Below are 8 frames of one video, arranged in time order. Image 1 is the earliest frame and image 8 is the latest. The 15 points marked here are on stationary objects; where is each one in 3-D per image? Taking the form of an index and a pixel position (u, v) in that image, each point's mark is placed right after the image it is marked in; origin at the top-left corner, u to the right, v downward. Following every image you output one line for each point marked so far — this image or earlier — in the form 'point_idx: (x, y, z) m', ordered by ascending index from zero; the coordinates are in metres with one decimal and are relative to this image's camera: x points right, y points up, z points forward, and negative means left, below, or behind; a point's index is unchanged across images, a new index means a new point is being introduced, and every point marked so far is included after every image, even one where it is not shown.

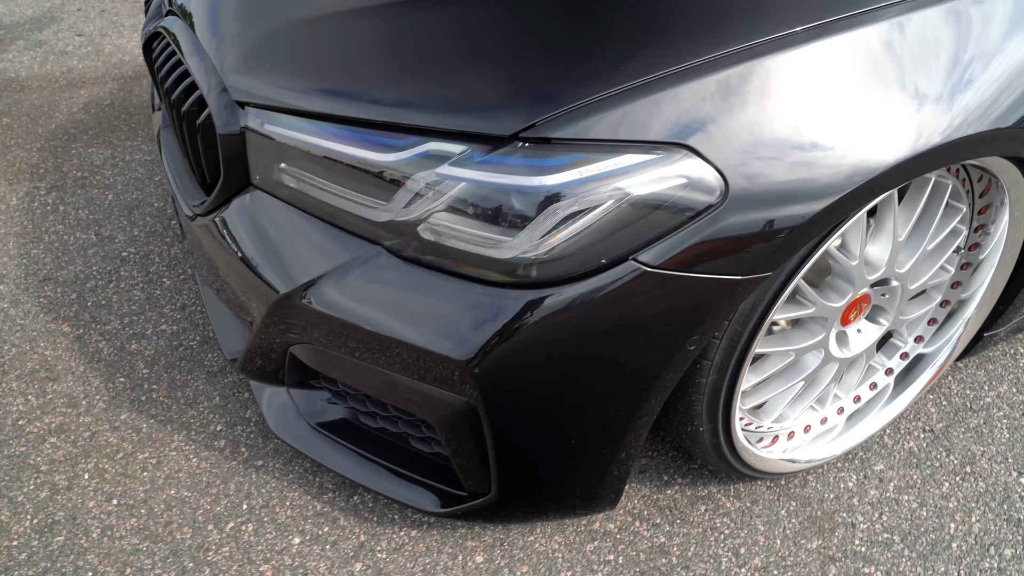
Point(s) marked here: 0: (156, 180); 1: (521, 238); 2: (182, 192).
0: (-1.2, +0.4, +2.4) m
1: (0.0, +0.1, +1.0) m
2: (-0.6, +0.2, +1.4) m
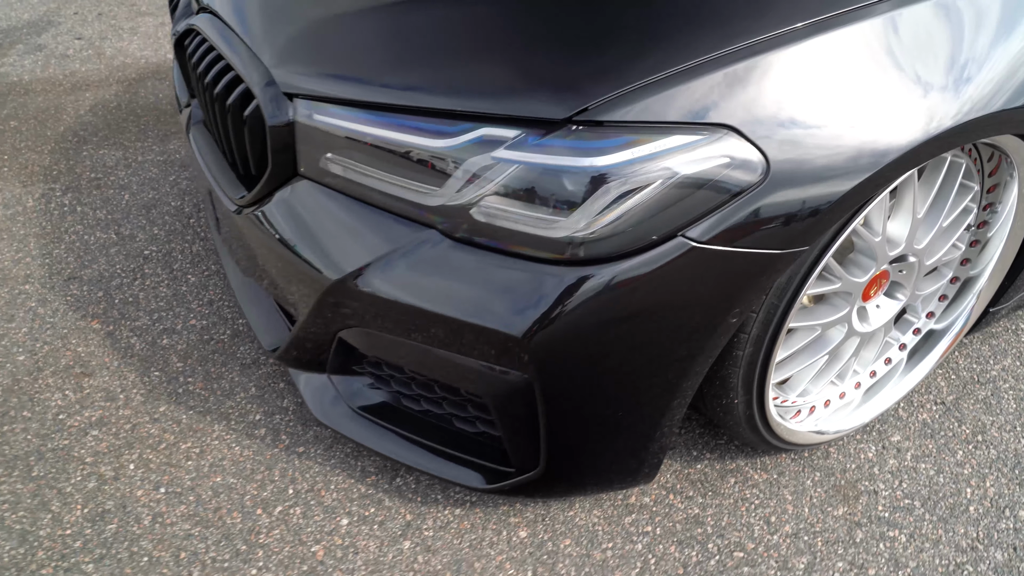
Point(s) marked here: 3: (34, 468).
0: (-1.2, +0.4, +2.4) m
1: (+0.1, +0.1, +1.0) m
2: (-0.6, +0.2, +1.4) m
3: (-1.0, -0.4, +1.5) m
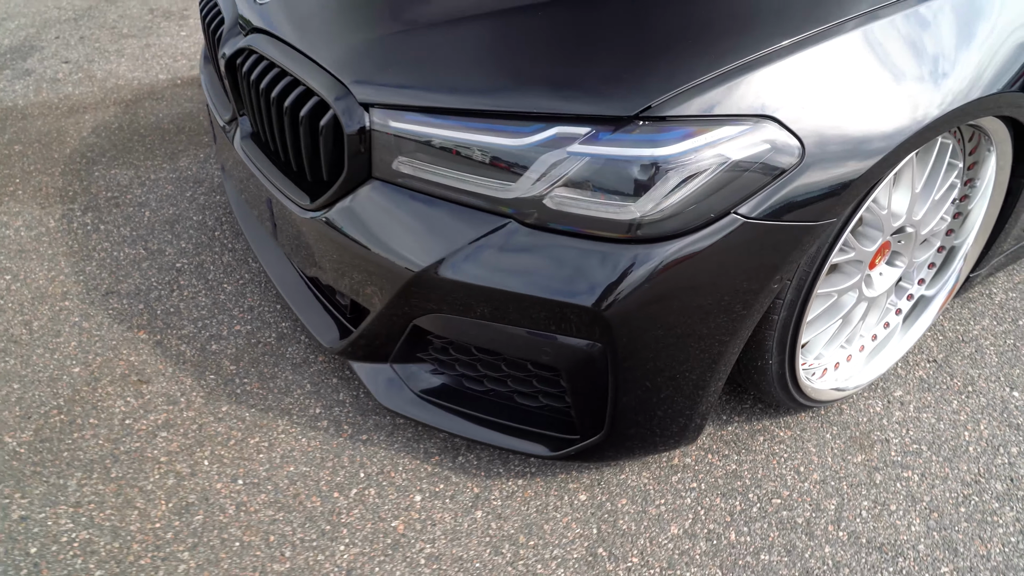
0: (-1.1, +0.3, +2.5) m
1: (+0.2, +0.1, +1.2) m
2: (-0.5, +0.2, +1.5) m
3: (-0.9, -0.4, +1.5) m
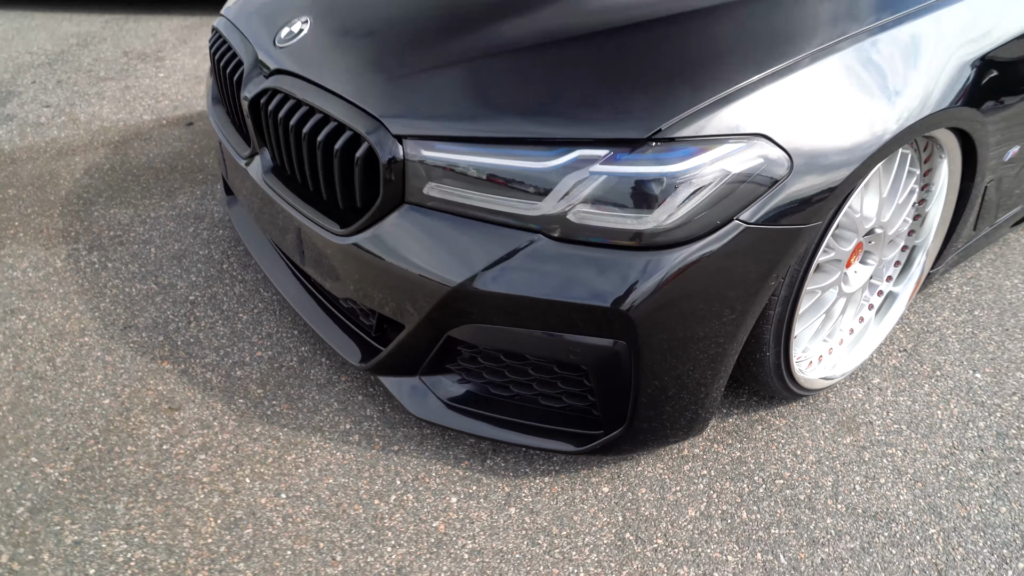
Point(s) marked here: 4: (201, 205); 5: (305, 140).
0: (-1.2, +0.2, +2.6) m
1: (+0.3, +0.1, +1.3) m
2: (-0.4, +0.2, +1.6) m
3: (-0.8, -0.5, +1.6) m
4: (-1.2, +0.3, +2.7) m
5: (-0.5, +0.3, +1.6) m
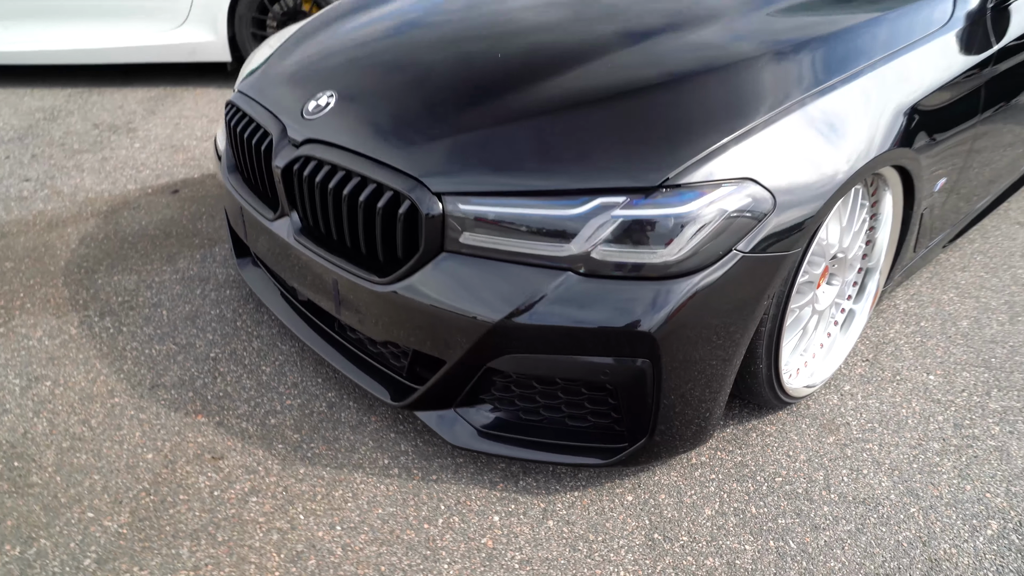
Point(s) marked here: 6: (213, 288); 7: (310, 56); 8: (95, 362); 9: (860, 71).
0: (-1.2, 0.0, +2.7) m
1: (+0.4, +0.1, +1.6) m
2: (-0.4, 0.0, +1.8) m
3: (-0.7, -0.6, +1.7) m
4: (-1.2, +0.1, +2.8) m
5: (-0.4, +0.2, +1.8) m
6: (-1.1, 0.0, +2.7) m
7: (-0.7, +0.7, +2.3) m
8: (-1.4, -0.2, +2.3) m
9: (+1.0, +0.6, +1.9) m
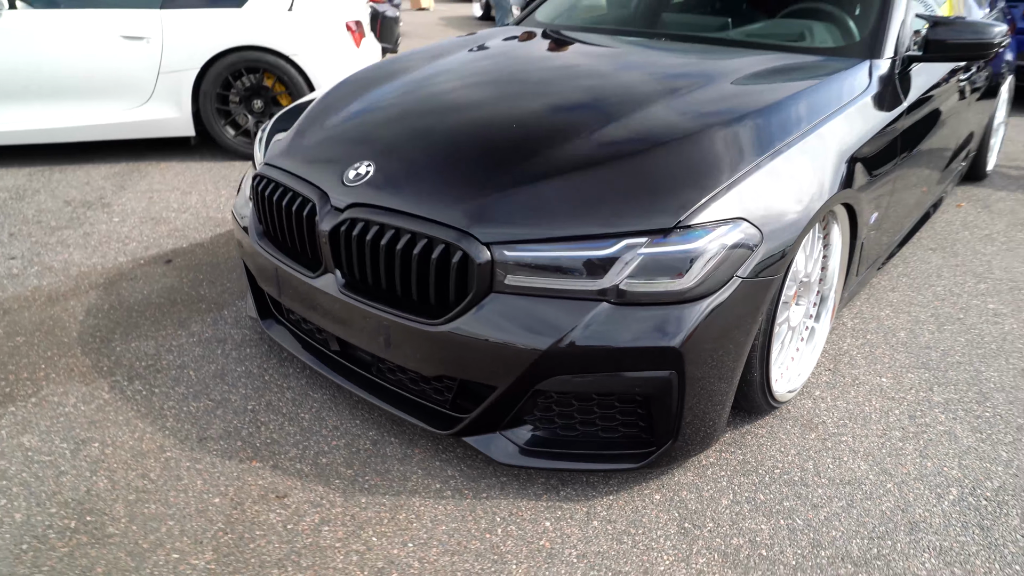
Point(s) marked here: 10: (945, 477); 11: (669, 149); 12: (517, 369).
0: (-1.2, -0.3, +2.8) m
1: (+0.5, 0.0, +1.9) m
2: (-0.3, -0.1, +2.1) m
3: (-0.6, -0.7, +1.9) m
4: (-1.2, -0.2, +3.0) m
5: (-0.3, +0.1, +2.1) m
6: (-1.1, -0.2, +2.8) m
7: (-0.7, +0.6, +2.6) m
8: (-1.3, -0.5, +2.4) m
9: (+1.0, +0.5, +2.4) m
10: (+1.3, -0.6, +2.2) m
11: (+0.5, +0.4, +2.1) m
12: (0.0, -0.2, +1.9) m
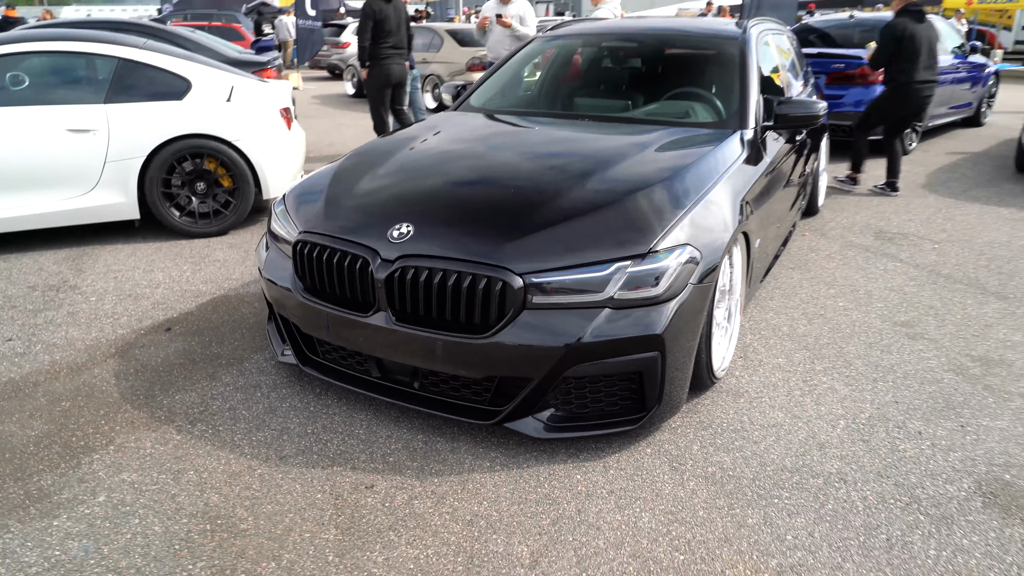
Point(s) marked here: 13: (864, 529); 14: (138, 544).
0: (-1.2, -0.5, +3.3) m
1: (+0.6, 0.0, +2.7) m
2: (-0.2, -0.2, +2.7) m
3: (-0.4, -0.8, +2.4) m
4: (-1.3, -0.4, +3.4) m
5: (-0.3, 0.0, +2.7) m
6: (-1.1, -0.5, +3.3) m
7: (-0.7, +0.4, +3.2) m
8: (-1.2, -0.7, +2.8) m
9: (+0.9, +0.5, +3.3) m
10: (+1.4, -0.6, +3.1) m
11: (+0.5, +0.4, +3.0) m
12: (+0.1, -0.3, +2.6) m
13: (+1.2, -0.8, +2.4) m
14: (-1.2, -0.8, +2.3) m
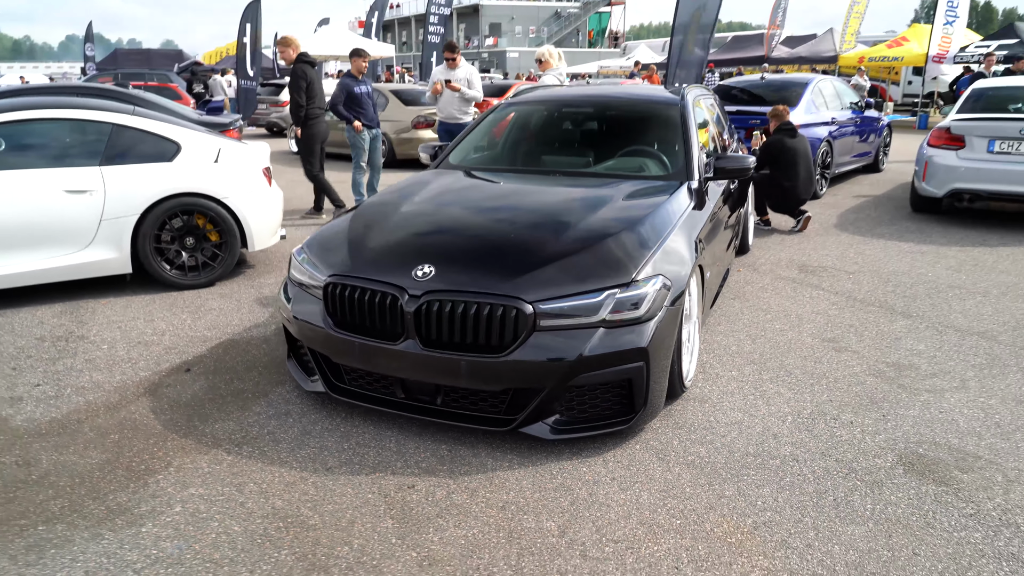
0: (-1.2, -0.7, +3.7) m
1: (+0.6, -0.1, +3.3) m
2: (-0.1, -0.3, +3.3) m
3: (-0.3, -0.9, +2.9) m
4: (-1.3, -0.7, +3.8) m
5: (-0.2, -0.1, +3.3) m
6: (-1.1, -0.7, +3.7) m
7: (-0.7, +0.2, +3.7) m
8: (-1.1, -0.8, +3.2) m
9: (+0.9, +0.4, +4.0) m
10: (+1.5, -0.7, +3.8) m
11: (+0.5, +0.2, +3.6) m
12: (+0.2, -0.4, +3.2) m
13: (+1.3, -0.9, +3.0) m
14: (-1.1, -1.0, +2.7) m
